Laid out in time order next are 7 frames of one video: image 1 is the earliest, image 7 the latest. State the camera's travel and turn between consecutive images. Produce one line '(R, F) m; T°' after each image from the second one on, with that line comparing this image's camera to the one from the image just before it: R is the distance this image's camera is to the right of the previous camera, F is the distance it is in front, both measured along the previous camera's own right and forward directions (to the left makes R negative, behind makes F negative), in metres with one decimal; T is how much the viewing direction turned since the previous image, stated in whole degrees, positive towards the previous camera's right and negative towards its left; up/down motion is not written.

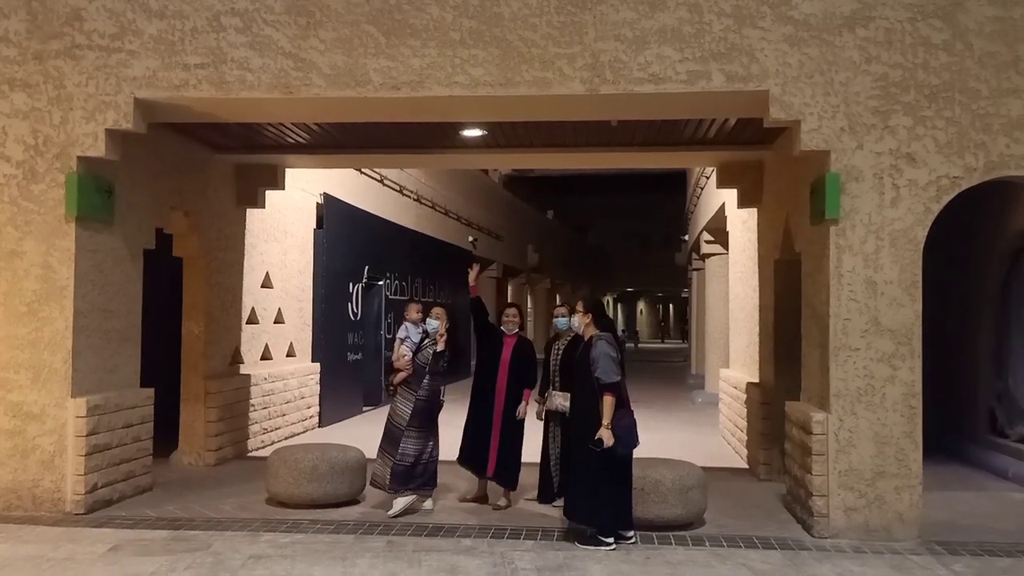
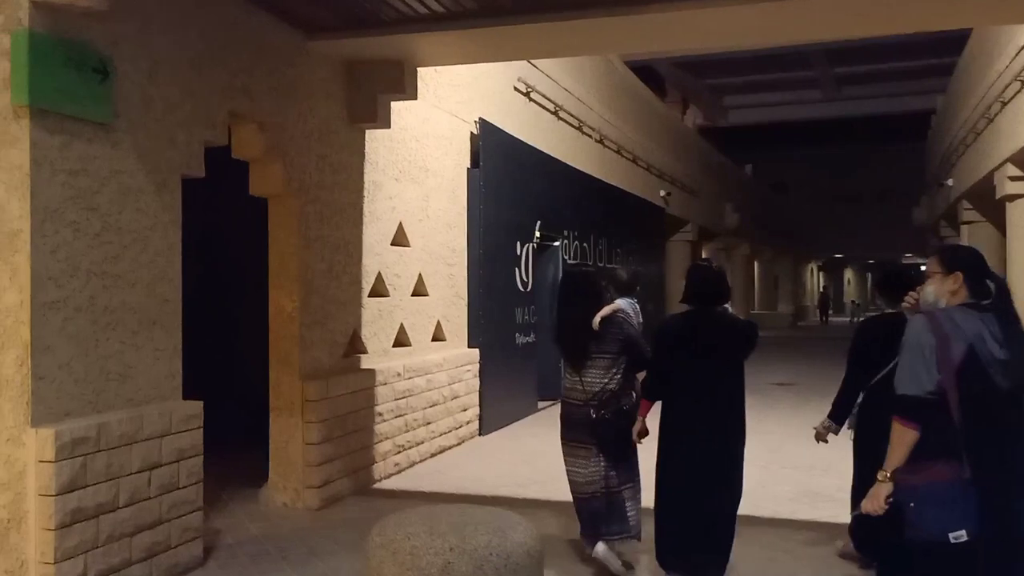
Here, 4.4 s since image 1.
(-0.5, +3.1) m; -12°
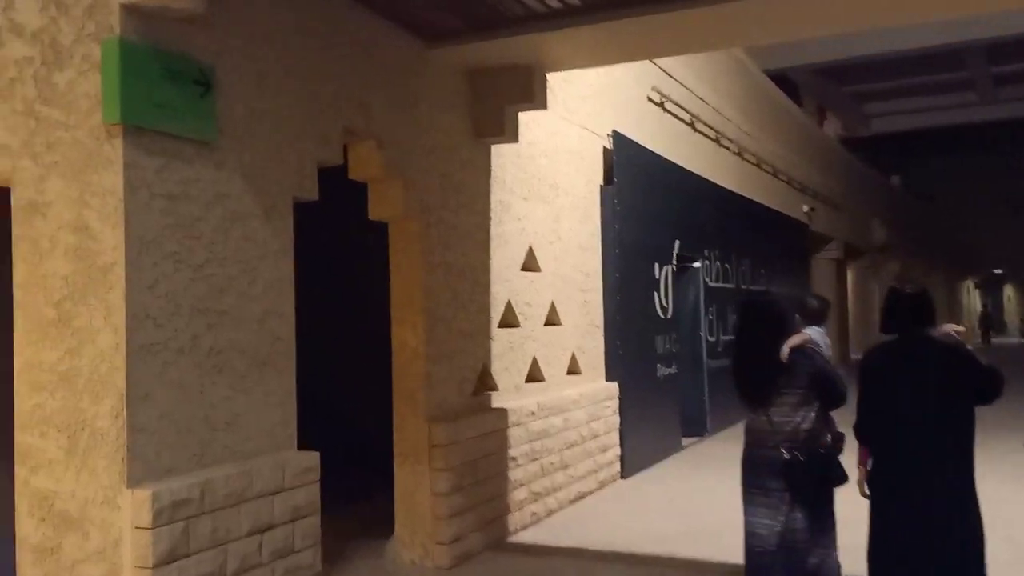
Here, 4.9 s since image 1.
(-0.2, +0.6) m; -8°
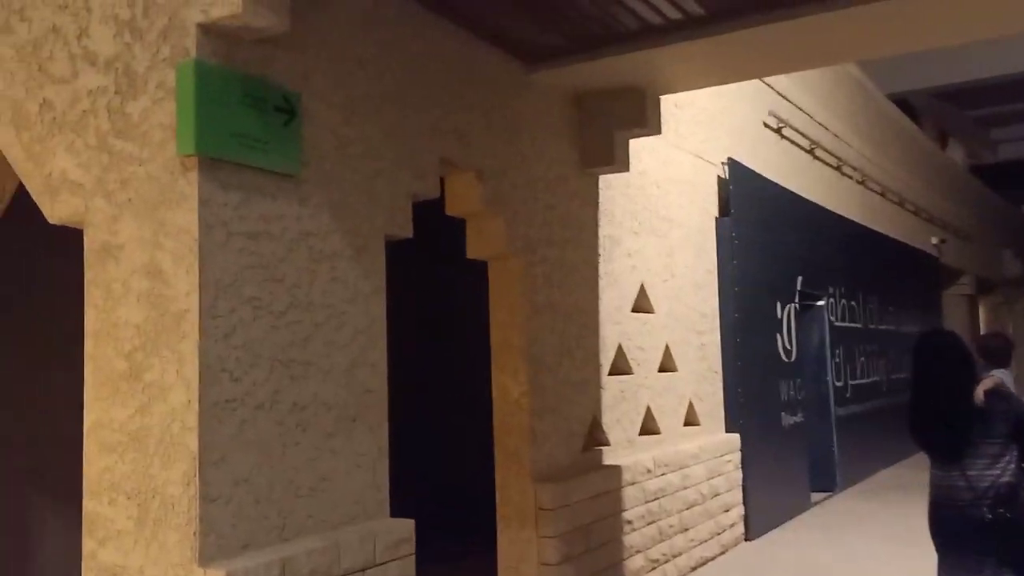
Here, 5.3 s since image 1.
(-0.1, +0.5) m; -7°
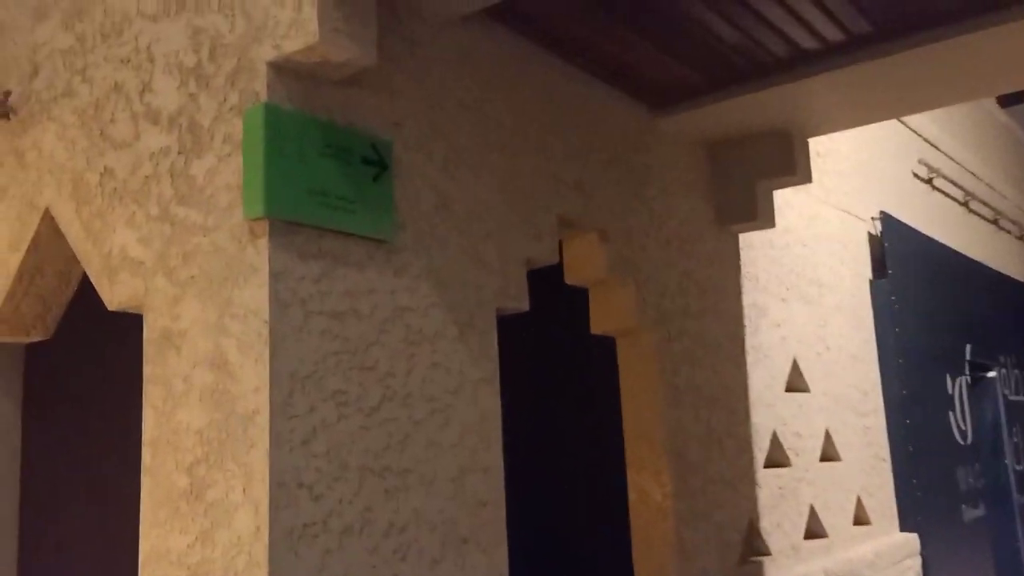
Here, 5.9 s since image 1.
(-0.1, +0.6) m; -7°
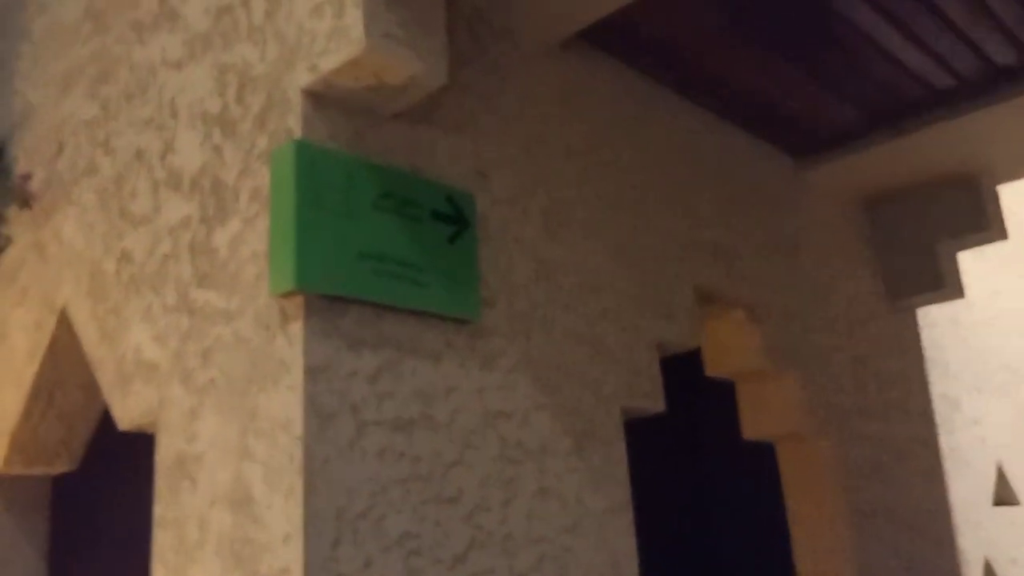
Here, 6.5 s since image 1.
(0.0, +0.7) m; -7°
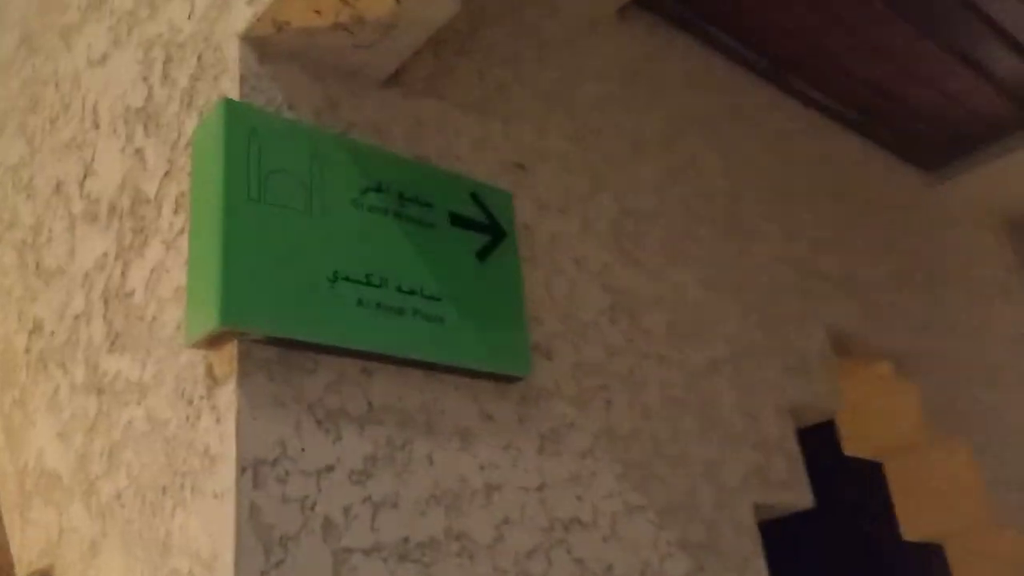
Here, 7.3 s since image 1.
(0.0, +0.7) m; -3°
